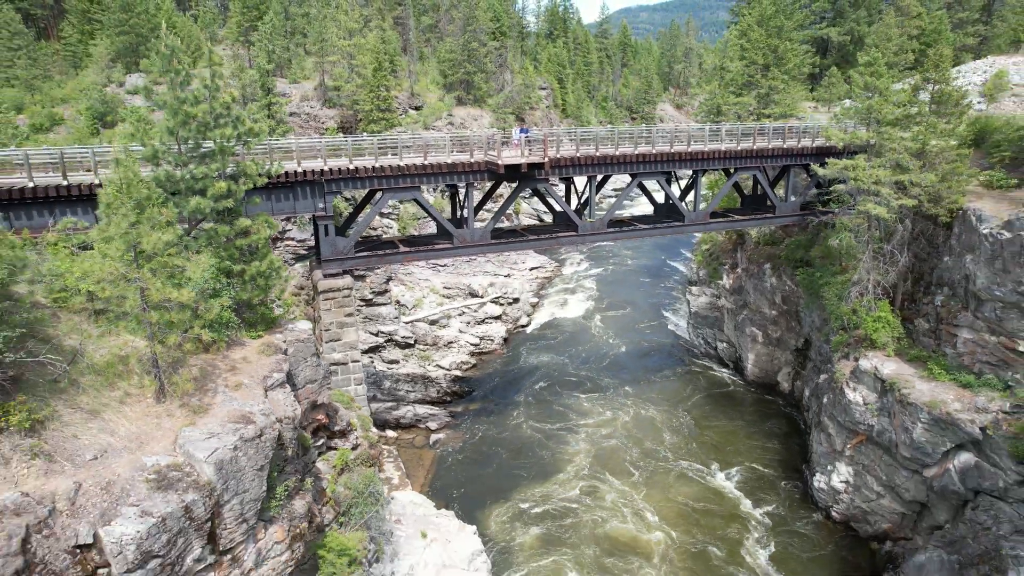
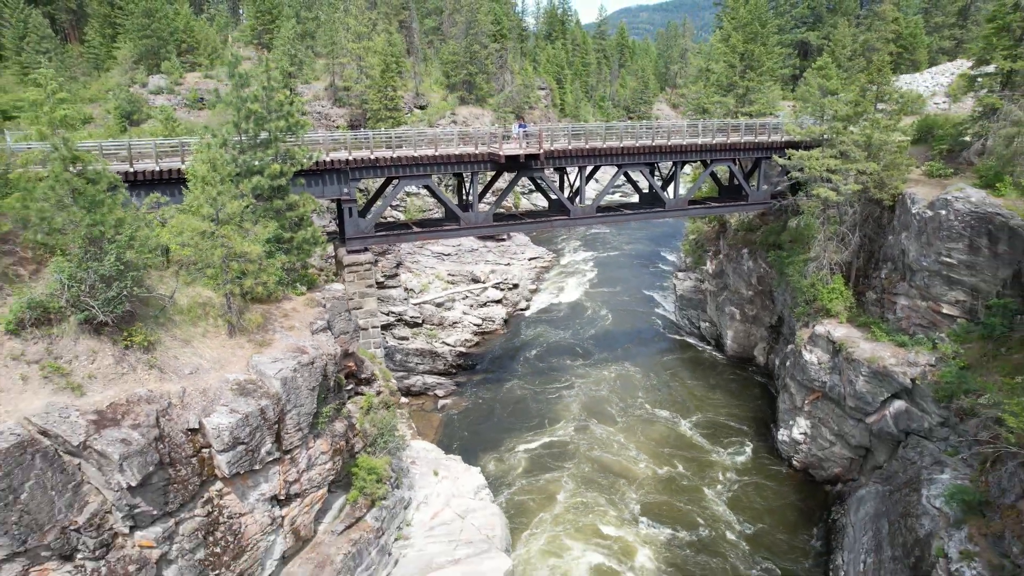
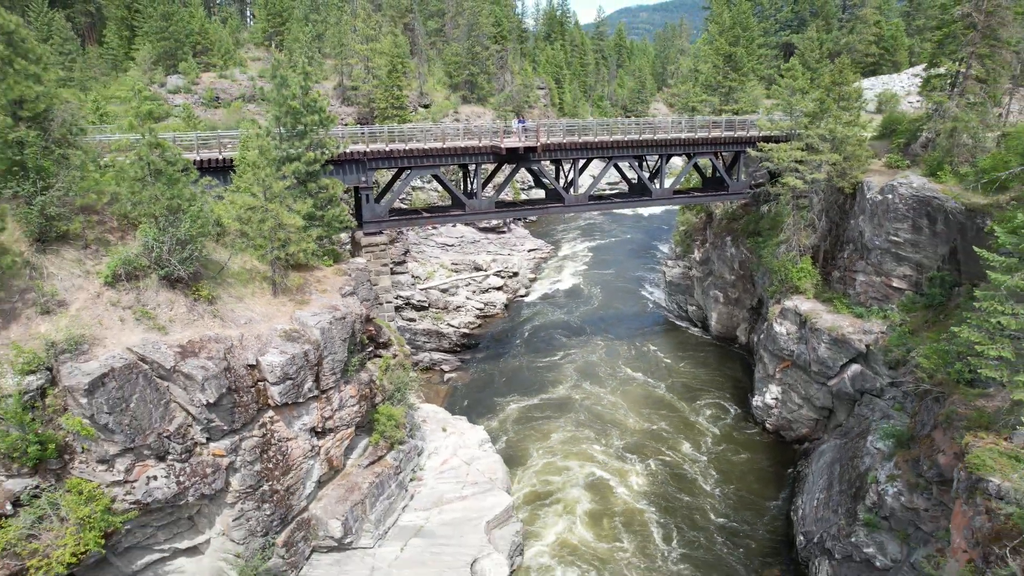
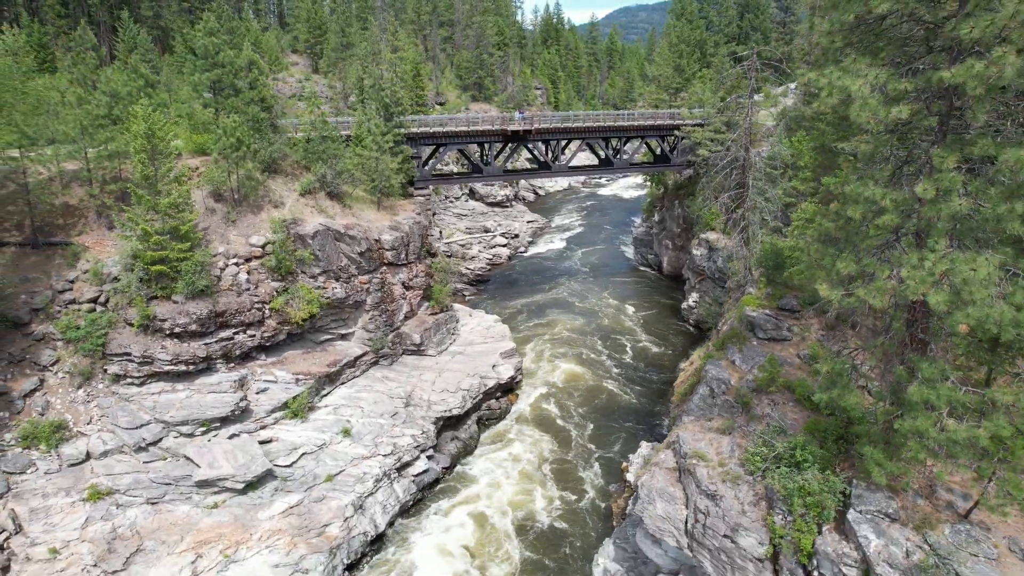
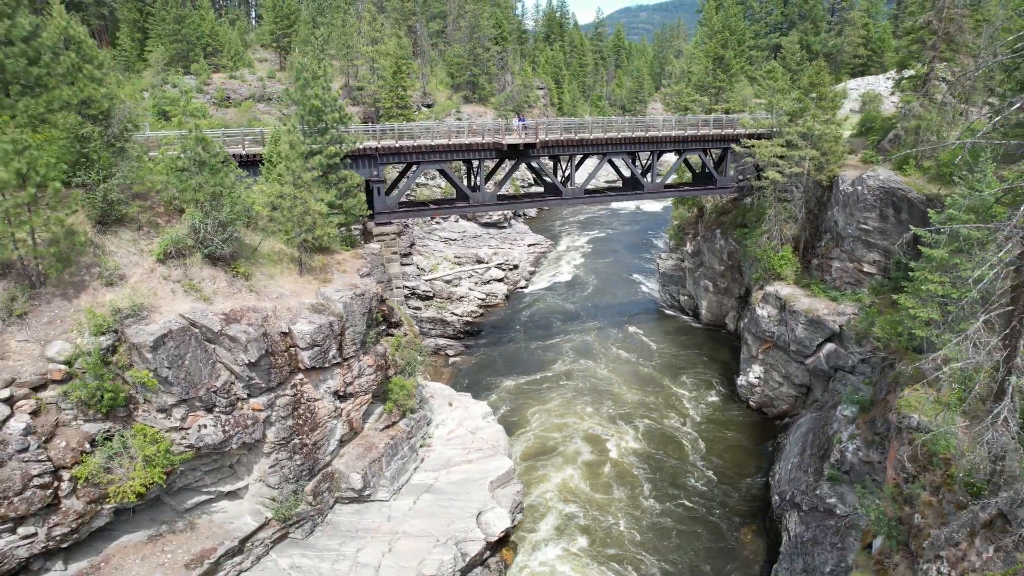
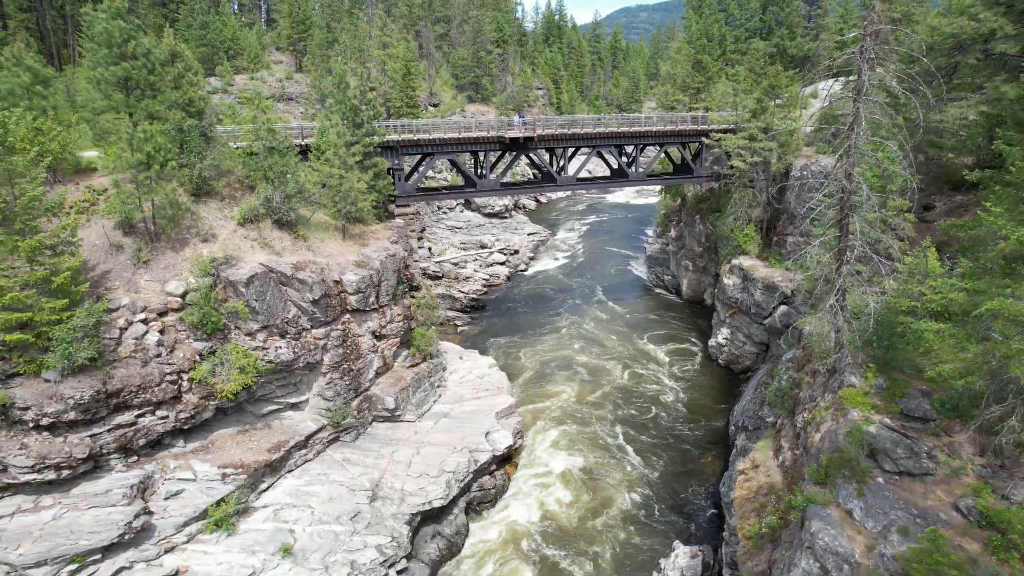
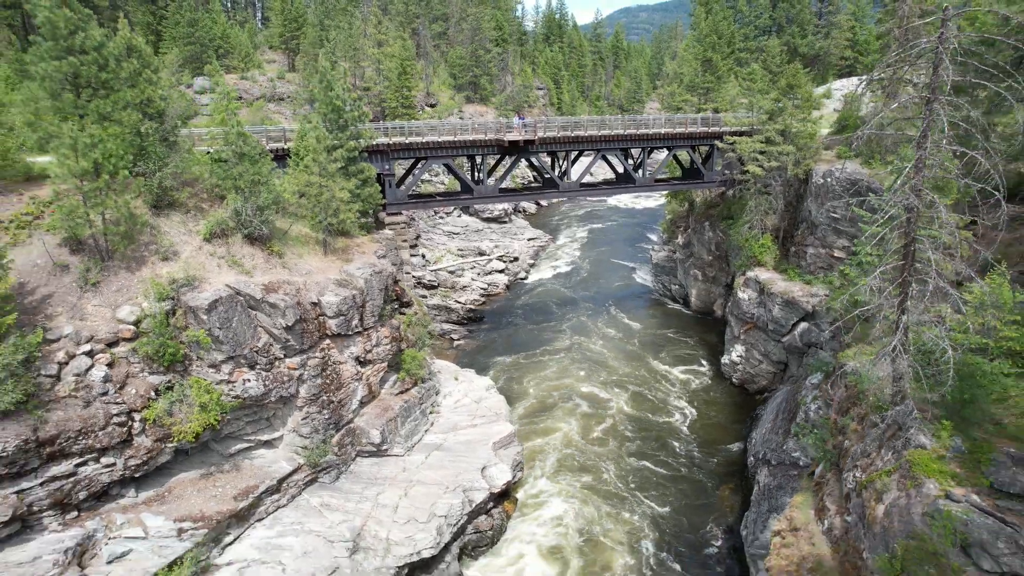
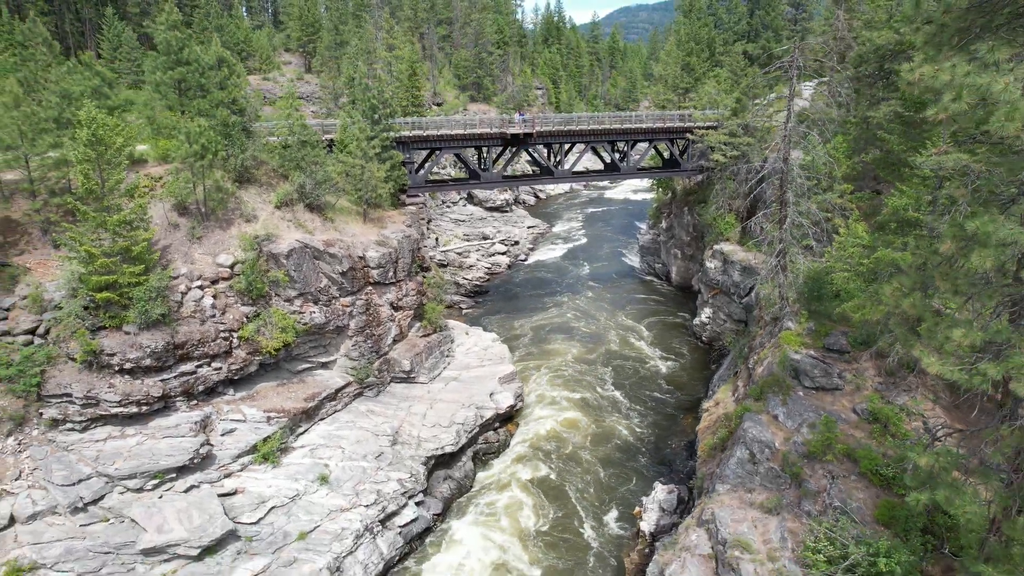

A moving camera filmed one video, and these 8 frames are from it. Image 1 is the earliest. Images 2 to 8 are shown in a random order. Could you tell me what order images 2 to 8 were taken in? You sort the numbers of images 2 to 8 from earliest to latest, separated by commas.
2, 3, 5, 7, 6, 8, 4
